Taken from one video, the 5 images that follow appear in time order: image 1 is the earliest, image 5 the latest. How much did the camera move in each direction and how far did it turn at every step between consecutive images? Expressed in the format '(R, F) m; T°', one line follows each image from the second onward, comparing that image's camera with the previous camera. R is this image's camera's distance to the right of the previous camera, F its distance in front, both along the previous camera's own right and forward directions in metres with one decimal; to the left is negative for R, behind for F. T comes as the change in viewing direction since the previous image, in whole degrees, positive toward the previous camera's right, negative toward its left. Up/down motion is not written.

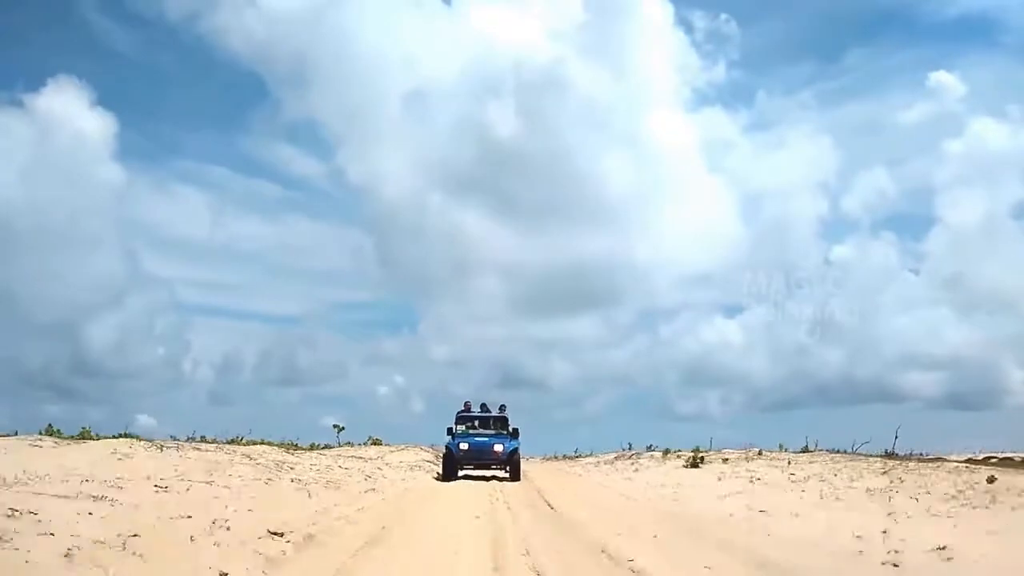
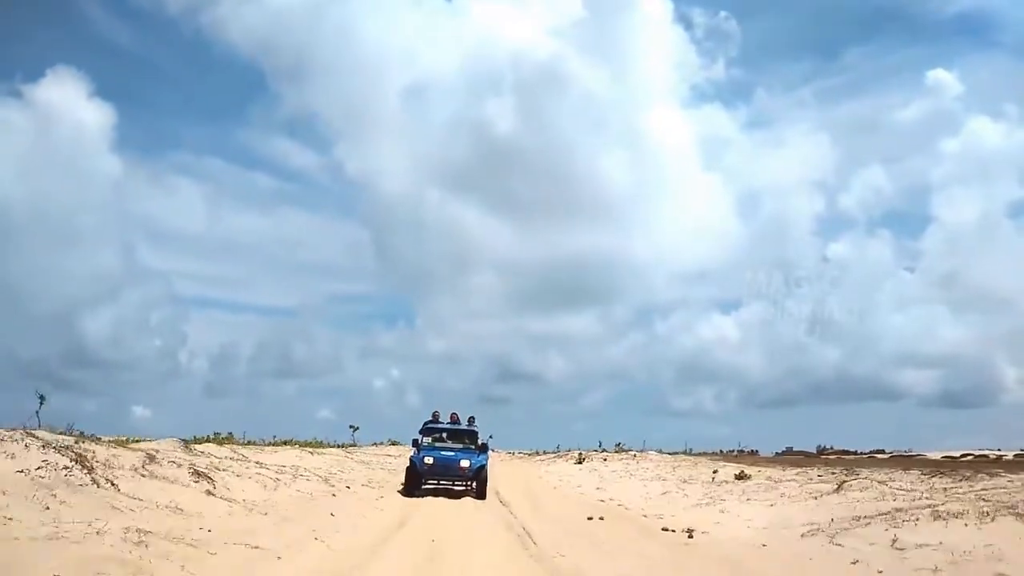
(+2.0, -0.3) m; -6°
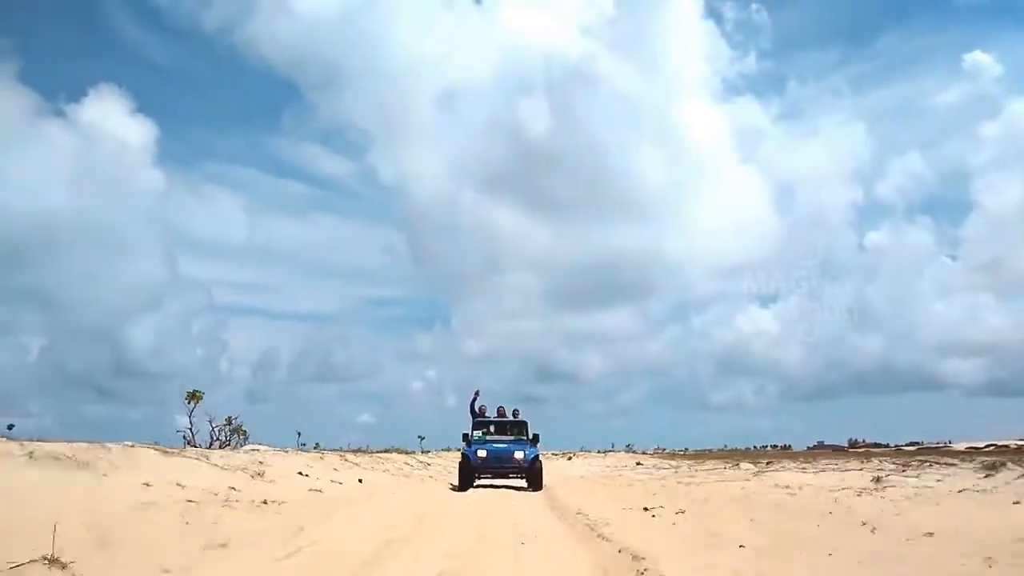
(-1.9, +0.5) m; +4°
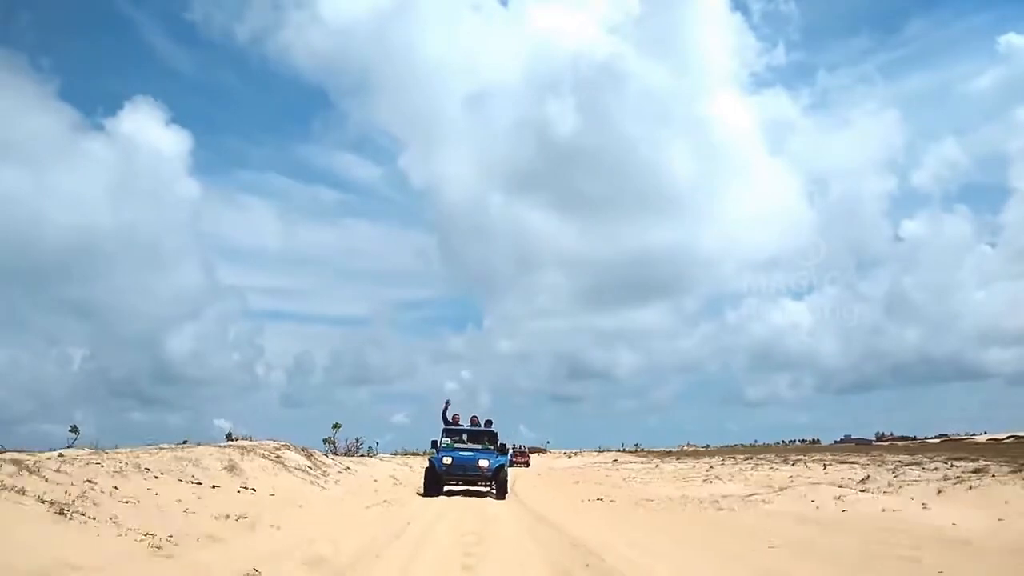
(+1.8, +0.7) m; -2°
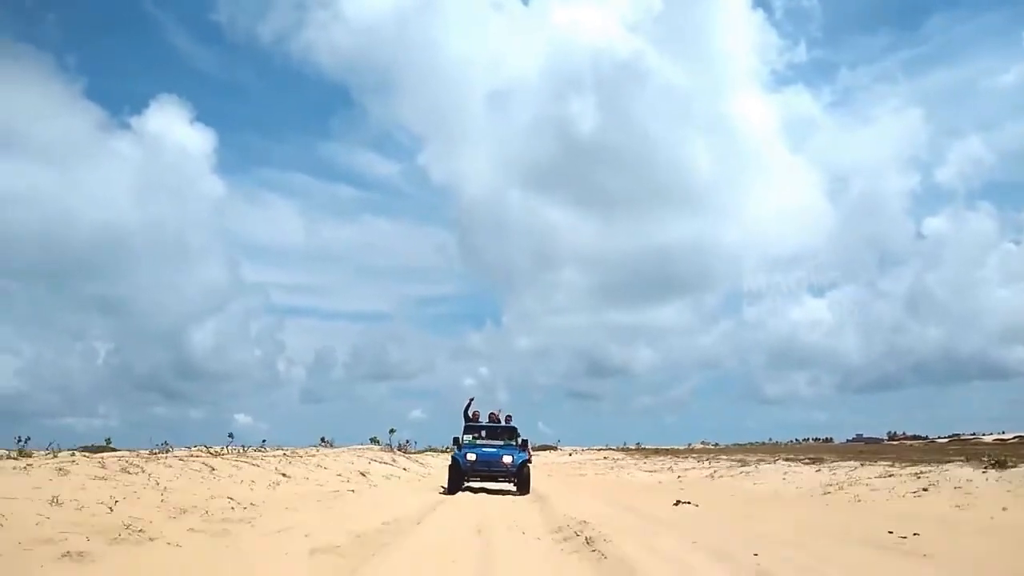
(0.0, -1.4) m; -1°
